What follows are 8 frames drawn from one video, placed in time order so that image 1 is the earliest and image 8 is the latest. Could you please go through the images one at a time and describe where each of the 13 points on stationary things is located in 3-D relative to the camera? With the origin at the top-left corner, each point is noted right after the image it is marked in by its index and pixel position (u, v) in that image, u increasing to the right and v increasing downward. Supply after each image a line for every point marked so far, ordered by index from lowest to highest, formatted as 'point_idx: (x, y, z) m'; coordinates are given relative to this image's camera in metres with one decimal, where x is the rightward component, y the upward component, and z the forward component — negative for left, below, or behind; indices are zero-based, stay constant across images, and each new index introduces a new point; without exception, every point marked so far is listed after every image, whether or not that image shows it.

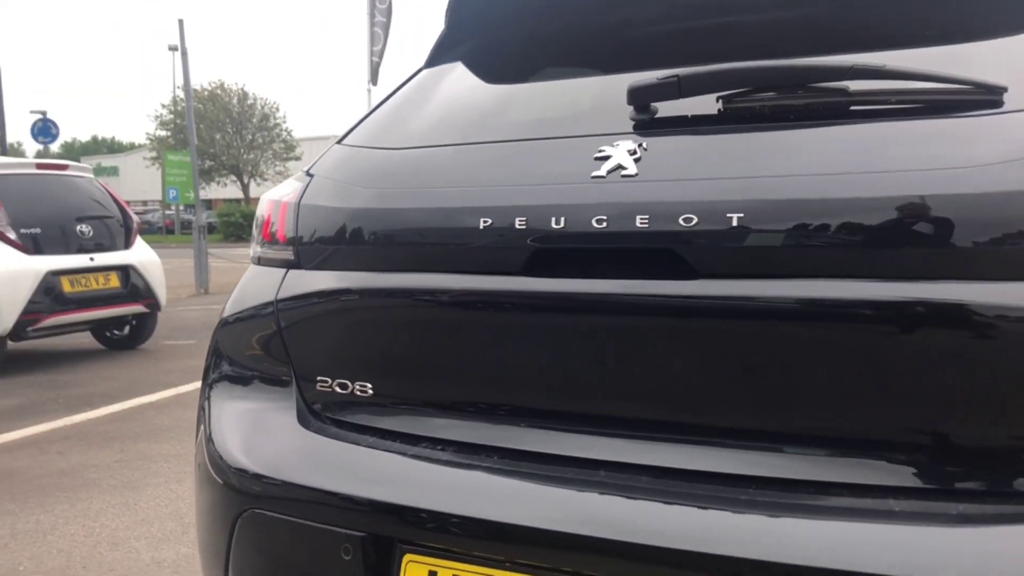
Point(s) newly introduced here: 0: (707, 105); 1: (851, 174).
0: (+0.3, +0.3, +1.6) m
1: (+0.4, +0.2, +1.3) m
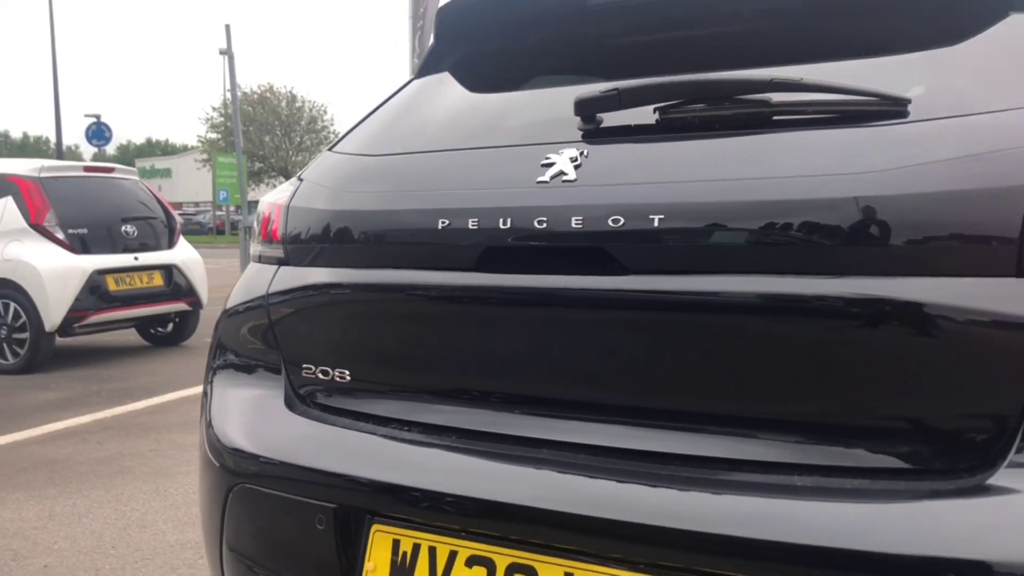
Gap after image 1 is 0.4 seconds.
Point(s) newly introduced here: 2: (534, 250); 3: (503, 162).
0: (+0.2, +0.3, +1.7) m
1: (+0.4, +0.2, +1.5) m
2: (0.0, +0.1, +1.6) m
3: (0.0, +0.2, +1.8) m
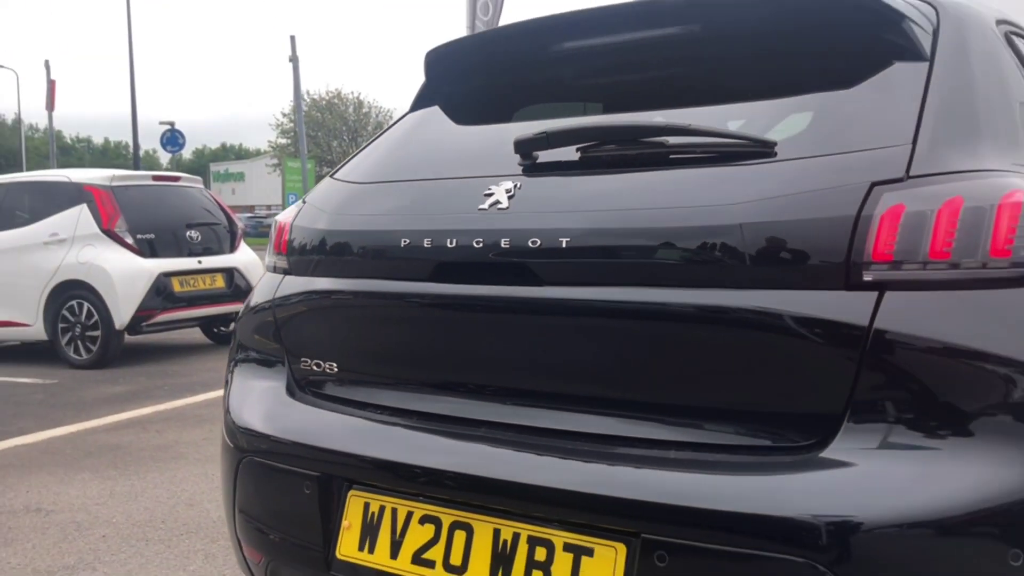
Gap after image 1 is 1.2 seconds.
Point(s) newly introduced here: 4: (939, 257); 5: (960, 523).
0: (+0.1, +0.3, +2.0) m
1: (+0.3, +0.1, +1.8) m
2: (-0.1, 0.0, +1.9) m
3: (-0.1, +0.2, +2.1) m
4: (+0.7, +0.1, +1.6) m
5: (+0.7, -0.4, +1.5) m
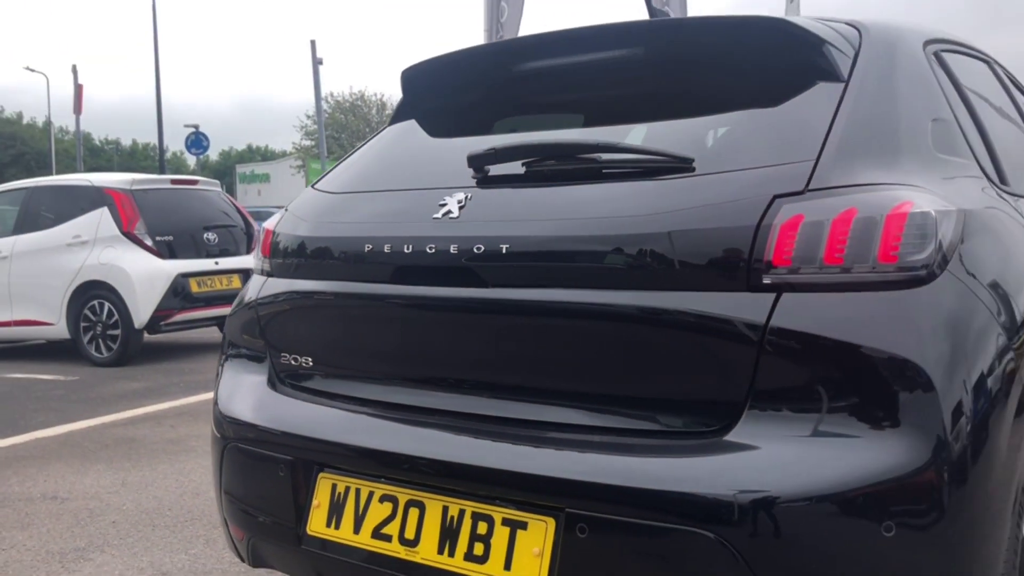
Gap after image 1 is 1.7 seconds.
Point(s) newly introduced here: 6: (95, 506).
0: (0.0, +0.3, +2.2) m
1: (+0.1, +0.1, +2.0) m
2: (-0.2, 0.0, +2.1) m
3: (-0.2, +0.2, +2.3) m
4: (+0.6, 0.0, +1.8) m
5: (+0.6, -0.4, +1.7) m
6: (-1.8, -1.0, +4.2) m
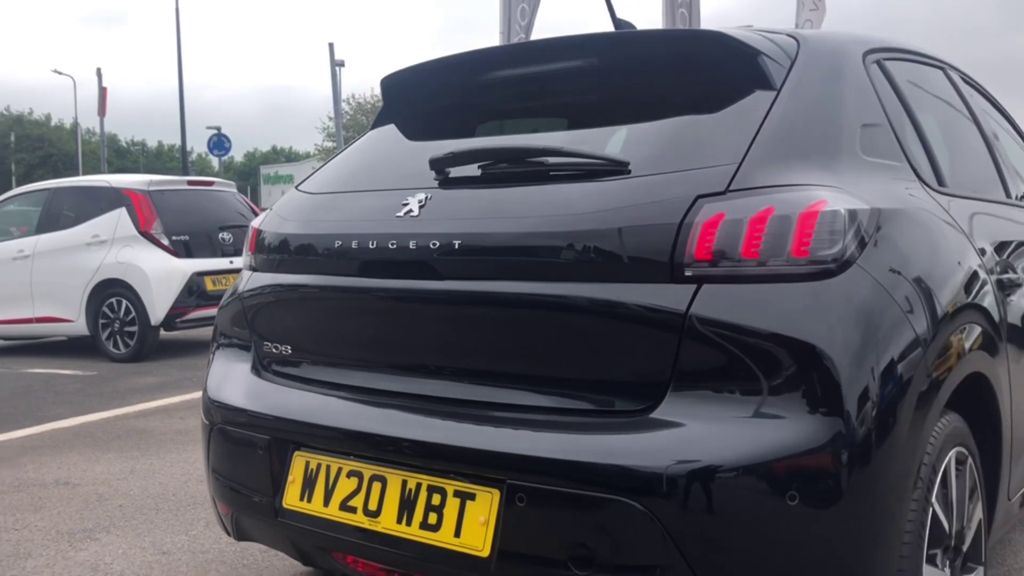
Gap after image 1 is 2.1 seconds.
0: (-0.1, +0.3, +2.4) m
1: (0.0, +0.2, +2.1) m
2: (-0.3, +0.1, +2.3) m
3: (-0.3, +0.2, +2.5) m
4: (+0.5, +0.1, +1.9) m
5: (+0.5, -0.3, +1.8) m
6: (-1.9, -0.9, +4.4) m
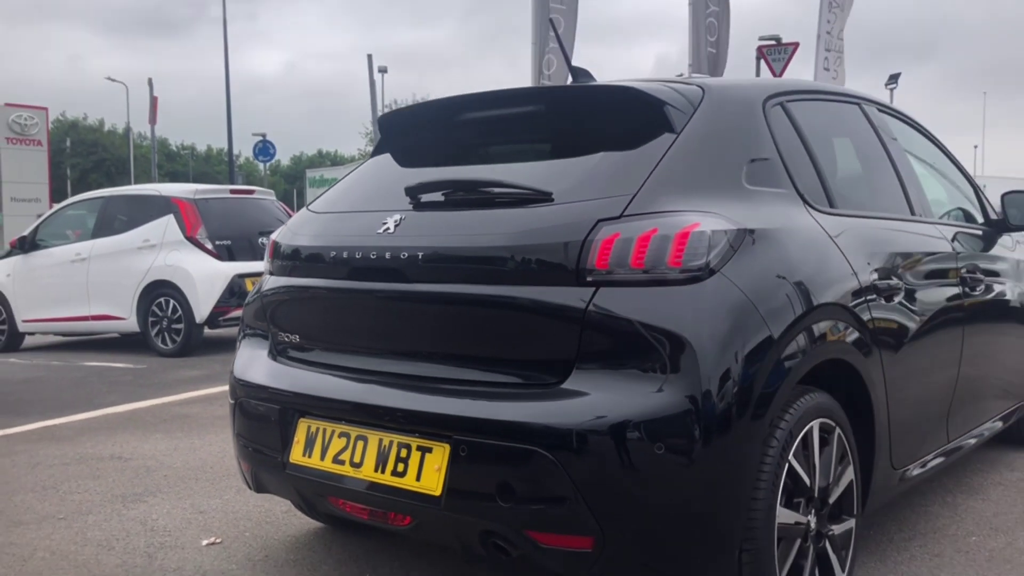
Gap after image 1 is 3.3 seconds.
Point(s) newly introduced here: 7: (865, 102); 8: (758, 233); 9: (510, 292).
0: (-0.2, +0.3, +3.0) m
1: (-0.1, +0.2, +2.7) m
2: (-0.4, +0.1, +2.9) m
3: (-0.4, +0.2, +3.1) m
4: (+0.3, +0.1, +2.5) m
5: (+0.3, -0.4, +2.4) m
6: (-1.9, -0.9, +5.1) m
7: (+1.4, +0.8, +3.9) m
8: (+0.7, +0.2, +2.7) m
9: (0.0, 0.0, +2.6) m
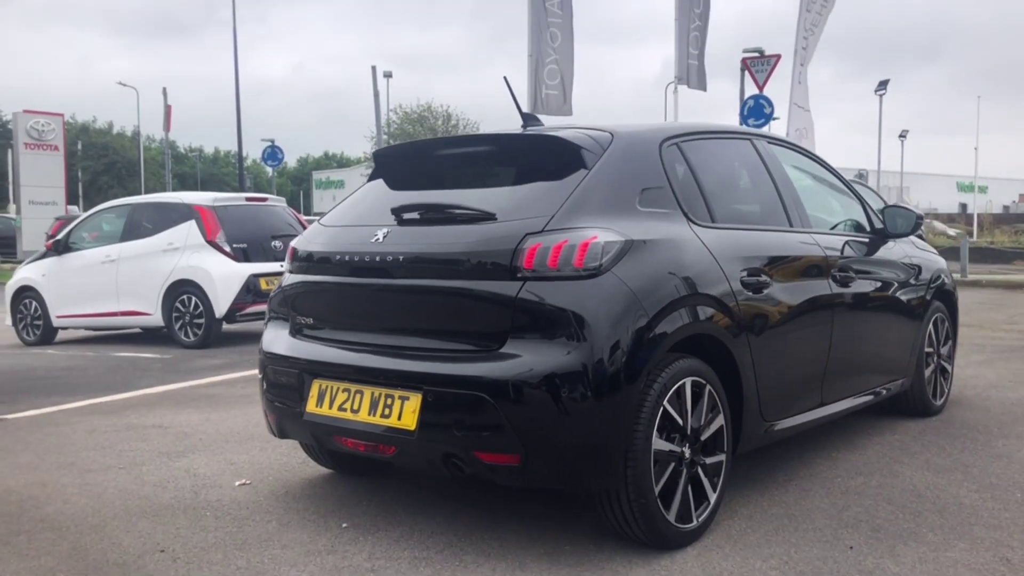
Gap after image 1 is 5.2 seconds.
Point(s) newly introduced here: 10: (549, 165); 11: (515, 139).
0: (-0.4, +0.3, +4.0) m
1: (-0.3, +0.2, +3.8) m
2: (-0.6, +0.1, +4.0) m
3: (-0.6, +0.2, +4.1) m
4: (+0.2, +0.1, +3.5) m
5: (+0.1, -0.3, +3.4) m
6: (-2.1, -0.9, +6.2) m
7: (+1.2, +0.8, +4.9) m
8: (+0.5, +0.2, +3.8) m
9: (-0.2, 0.0, +3.7) m
10: (+0.2, +0.5, +4.0) m
11: (0.0, +0.6, +4.1) m
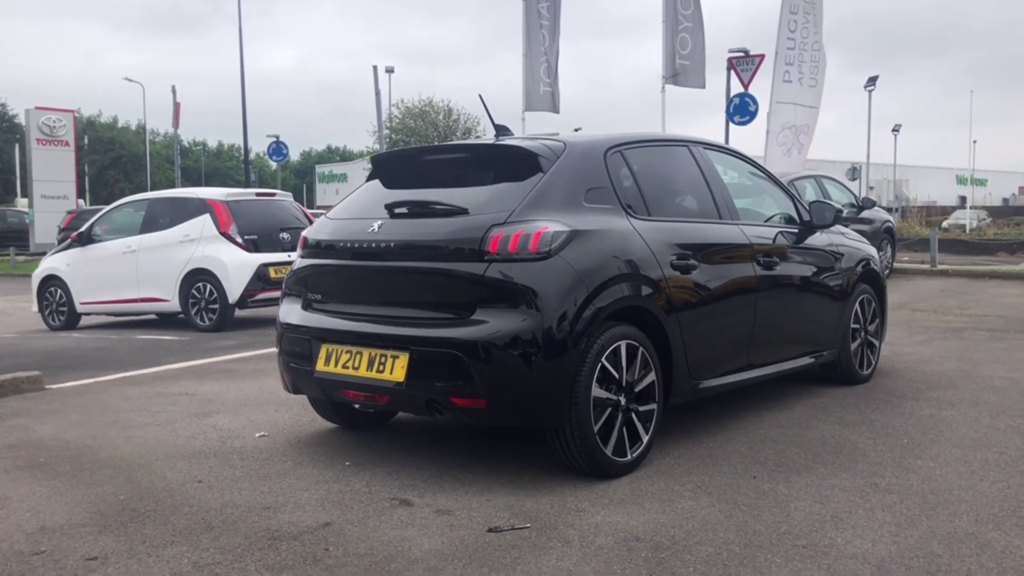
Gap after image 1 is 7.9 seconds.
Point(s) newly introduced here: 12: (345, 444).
0: (-0.5, +0.4, +4.9) m
1: (-0.4, +0.3, +4.7) m
2: (-0.7, +0.2, +4.9) m
3: (-0.8, +0.3, +5.1) m
4: (0.0, +0.2, +4.5) m
5: (0.0, -0.2, +4.4) m
6: (-2.2, -0.8, +7.1) m
7: (+1.1, +0.9, +5.8) m
8: (+0.4, +0.3, +4.7) m
9: (-0.3, +0.1, +4.6) m
10: (0.0, +0.6, +4.9) m
11: (-0.1, +0.7, +5.0) m
12: (-0.9, -0.9, +5.4) m
